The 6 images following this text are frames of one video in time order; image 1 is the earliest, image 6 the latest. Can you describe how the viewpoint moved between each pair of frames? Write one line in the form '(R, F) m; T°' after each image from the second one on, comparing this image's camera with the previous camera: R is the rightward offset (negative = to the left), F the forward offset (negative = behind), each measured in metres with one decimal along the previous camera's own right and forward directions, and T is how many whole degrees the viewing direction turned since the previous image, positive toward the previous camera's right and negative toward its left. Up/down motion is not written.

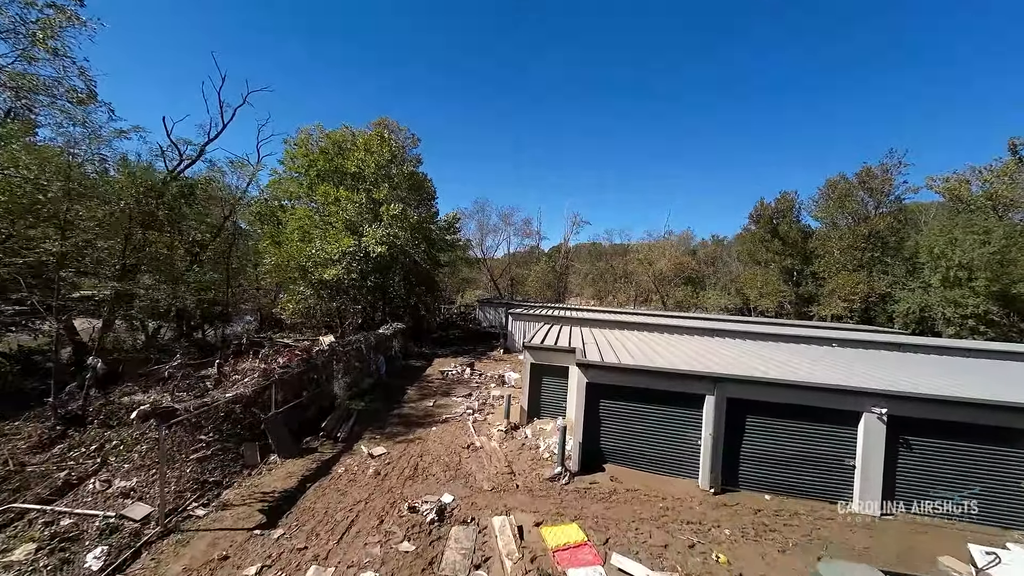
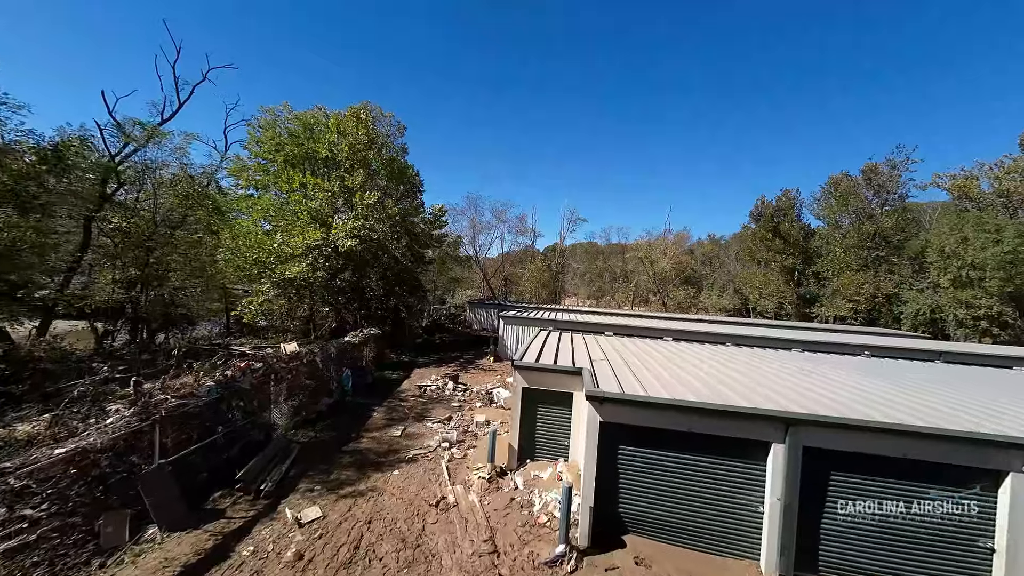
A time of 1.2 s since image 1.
(+0.1, +1.8) m; +1°
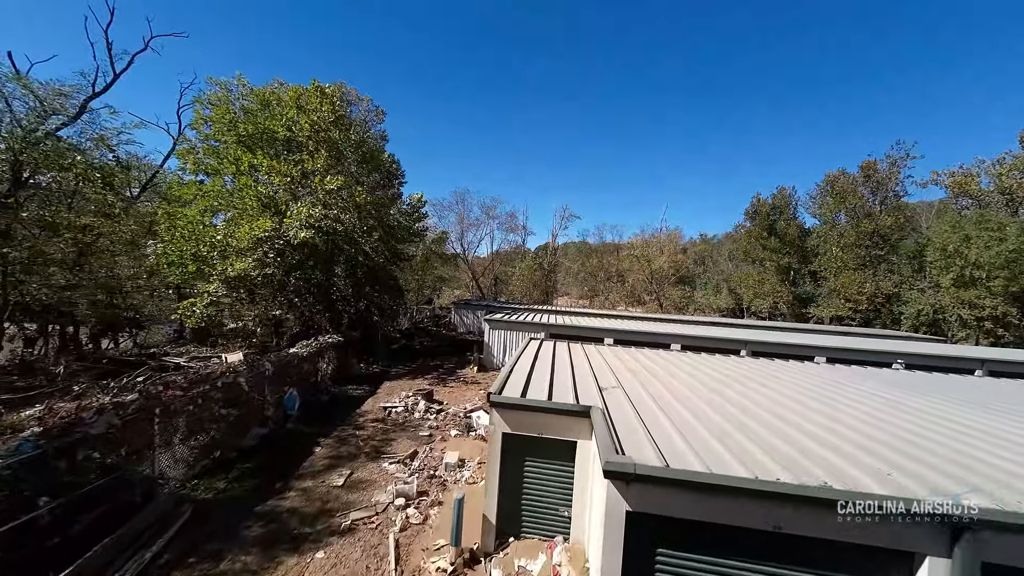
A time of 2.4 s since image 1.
(+0.2, +1.8) m; +1°
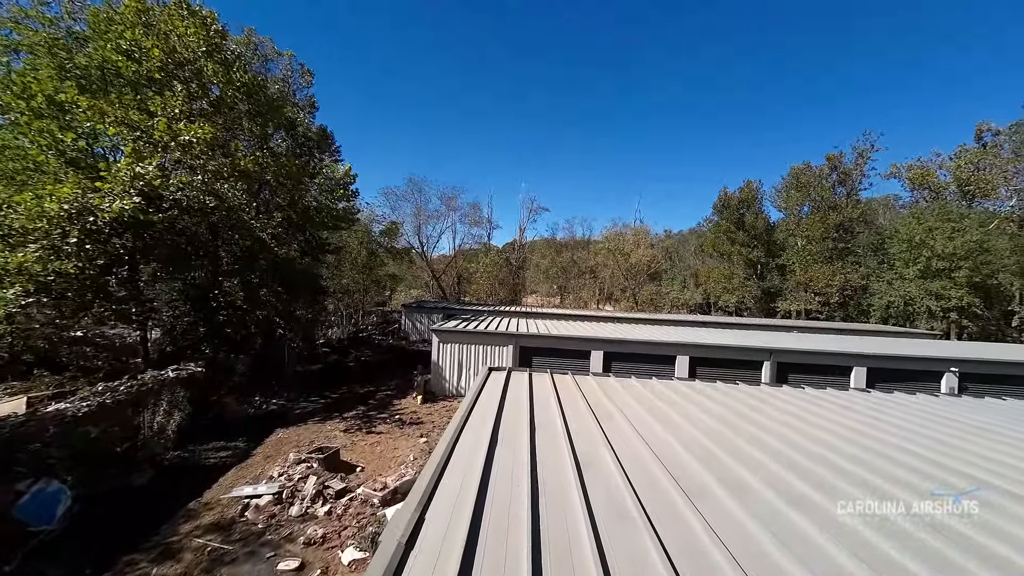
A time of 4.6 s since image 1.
(+0.3, +3.2) m; +5°
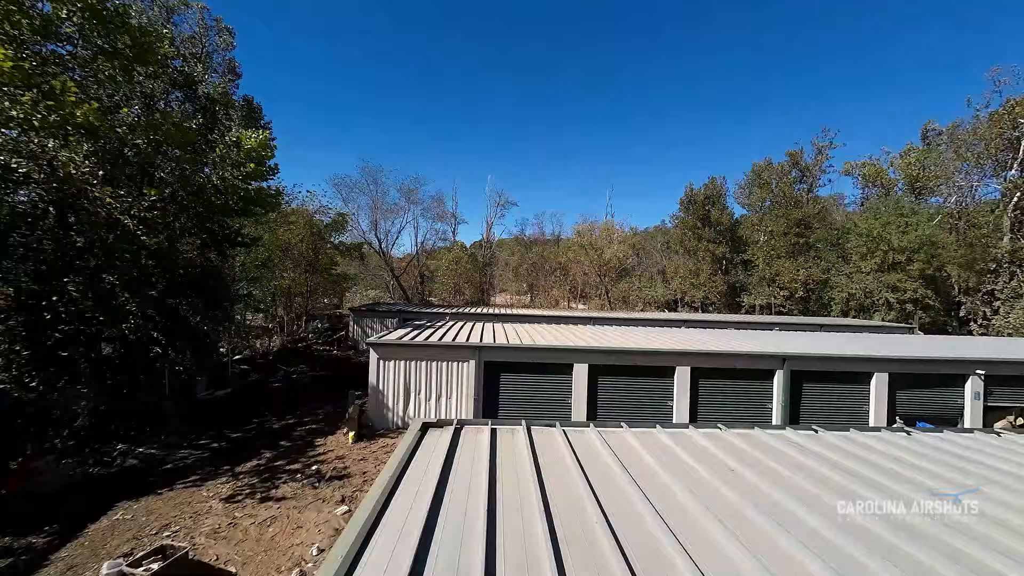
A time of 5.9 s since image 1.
(+0.2, +2.0) m; +5°
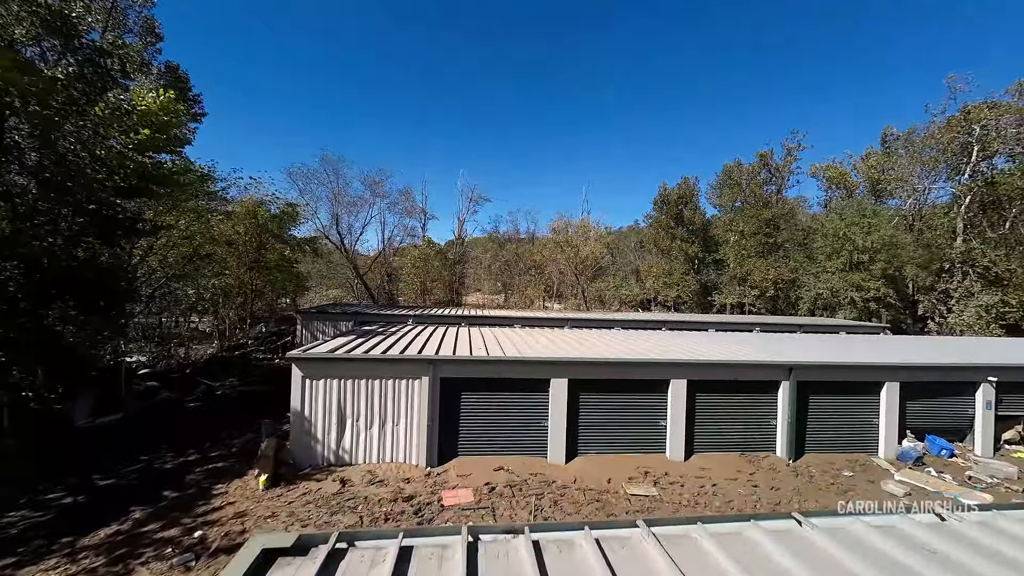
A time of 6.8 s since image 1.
(+0.2, +1.4) m; +4°
